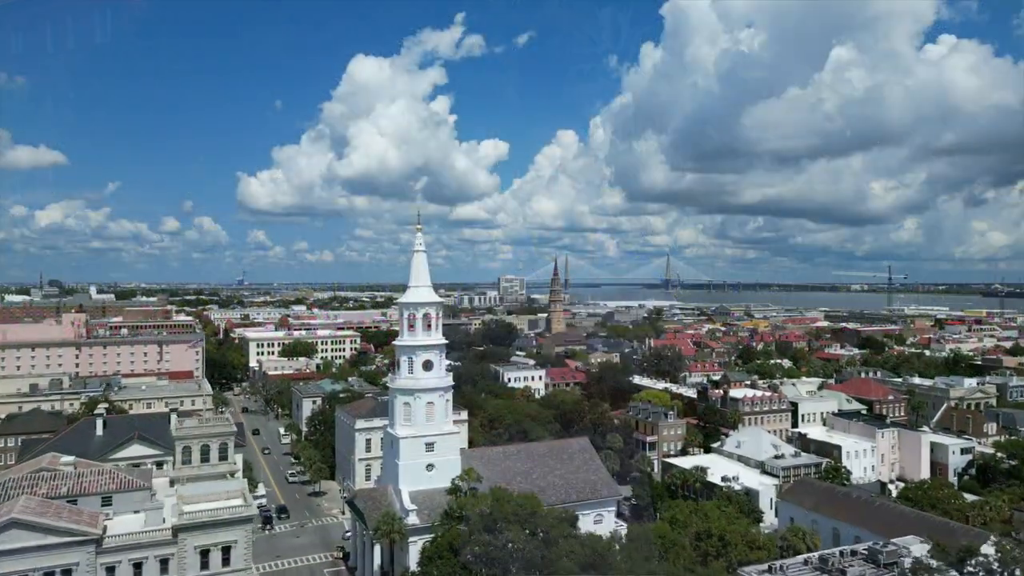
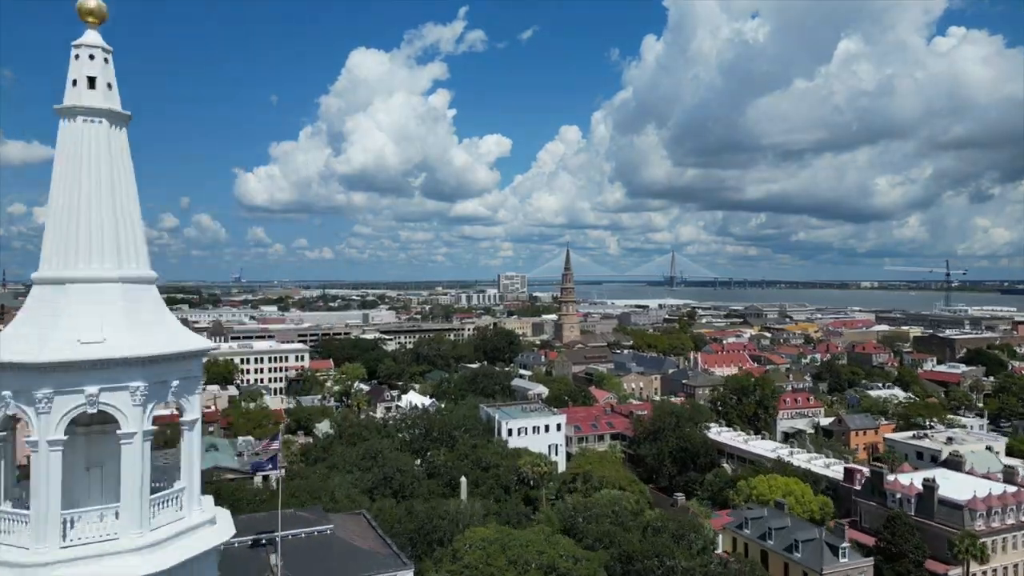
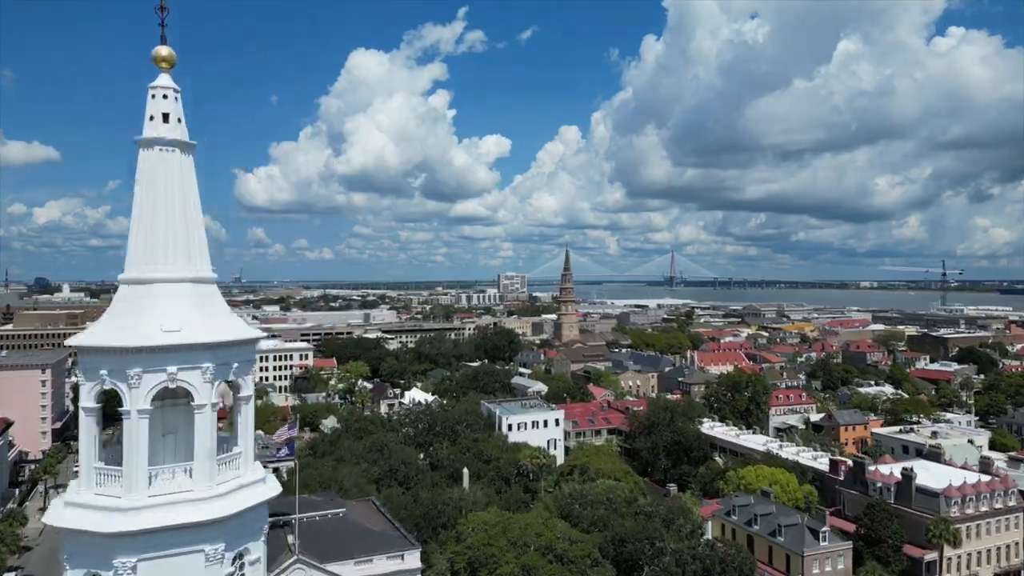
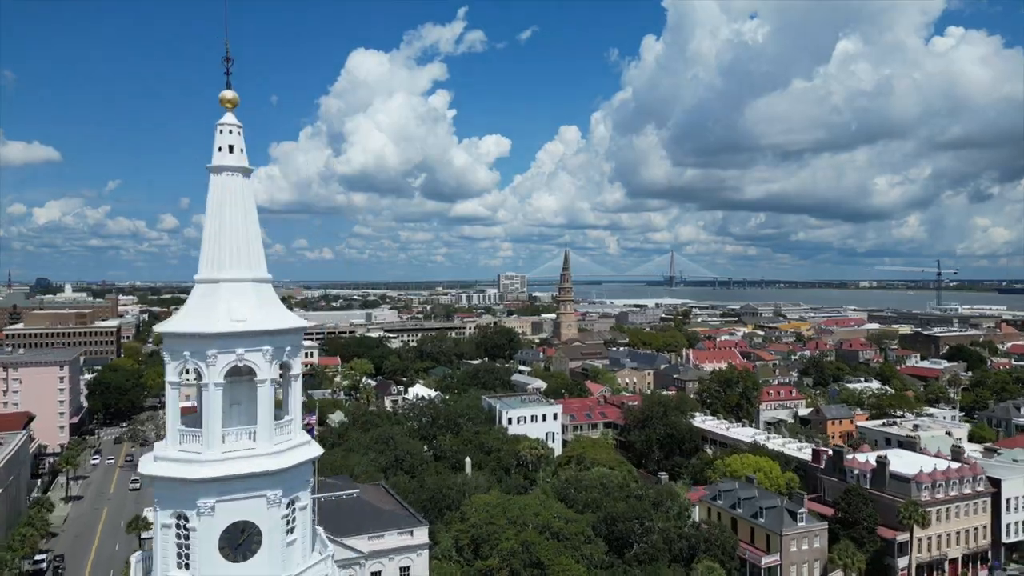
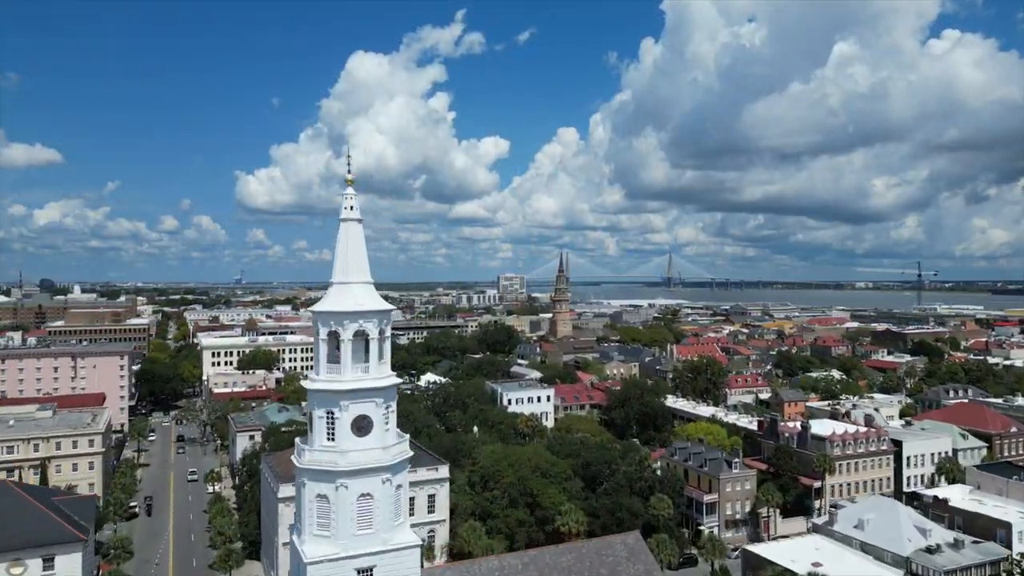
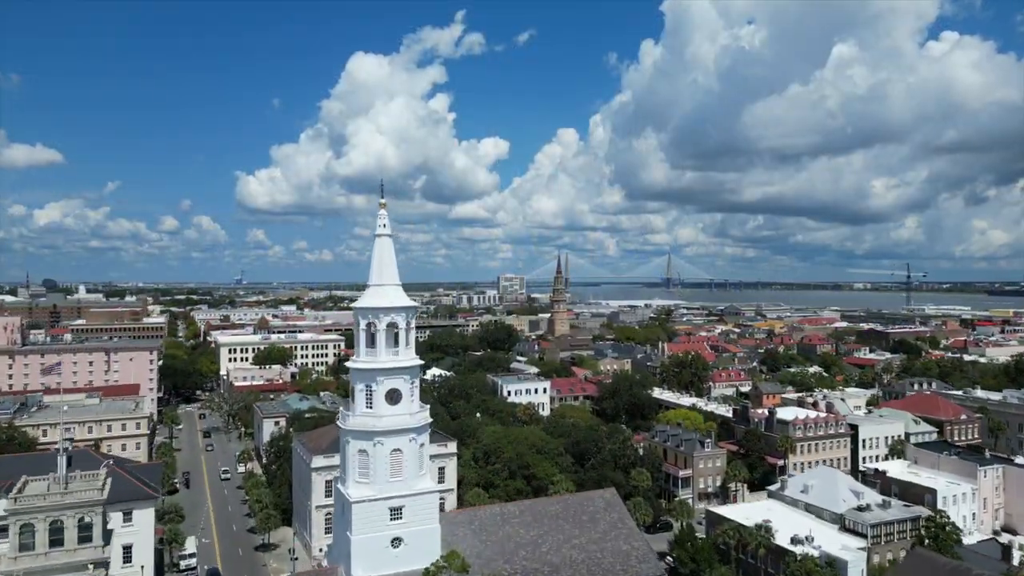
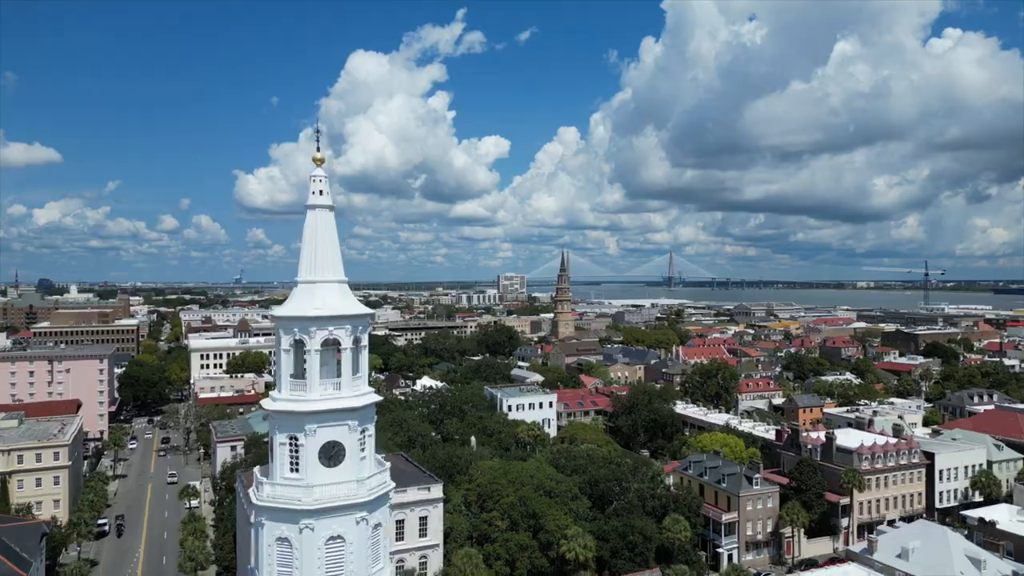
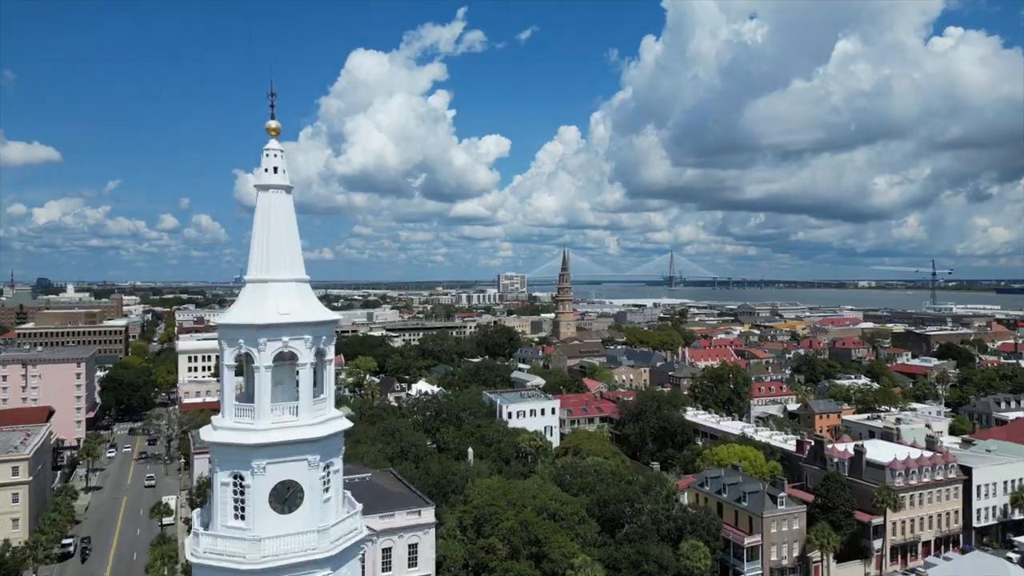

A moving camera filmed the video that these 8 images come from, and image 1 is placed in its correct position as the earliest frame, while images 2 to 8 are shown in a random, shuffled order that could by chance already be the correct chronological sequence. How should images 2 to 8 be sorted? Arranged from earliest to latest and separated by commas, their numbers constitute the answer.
6, 5, 7, 8, 4, 3, 2
